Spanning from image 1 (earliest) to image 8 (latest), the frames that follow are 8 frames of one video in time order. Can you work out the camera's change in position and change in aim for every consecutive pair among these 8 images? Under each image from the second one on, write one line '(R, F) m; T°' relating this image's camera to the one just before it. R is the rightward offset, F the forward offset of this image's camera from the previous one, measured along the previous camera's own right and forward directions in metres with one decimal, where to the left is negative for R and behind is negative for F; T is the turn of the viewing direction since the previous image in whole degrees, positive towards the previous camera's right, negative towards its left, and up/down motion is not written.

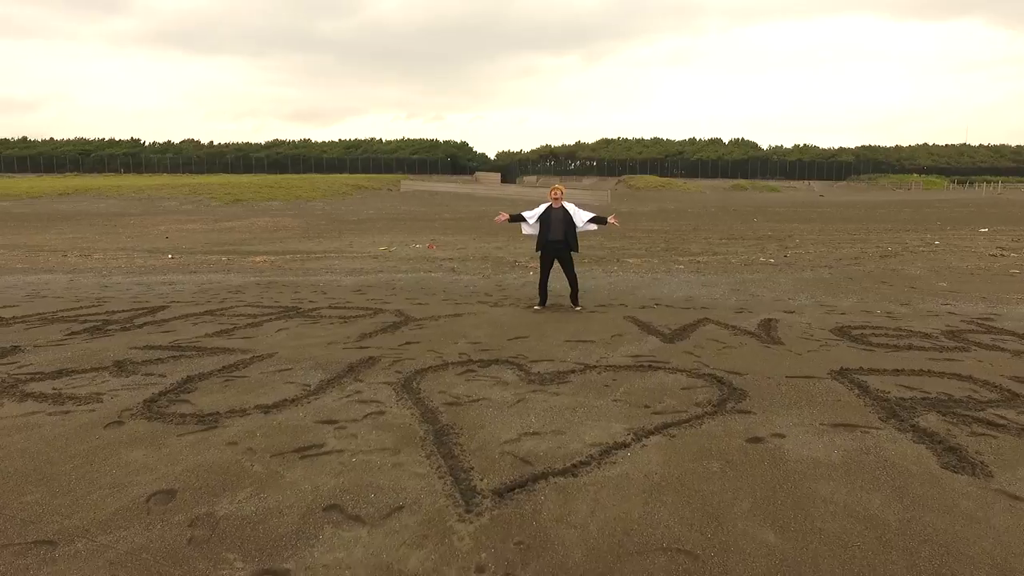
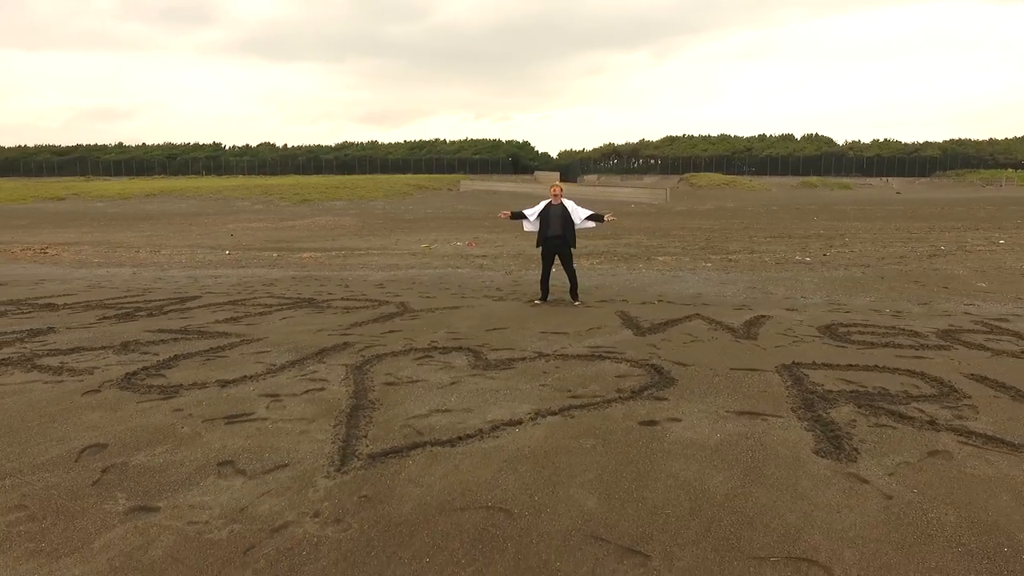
(+0.7, -0.2) m; -6°
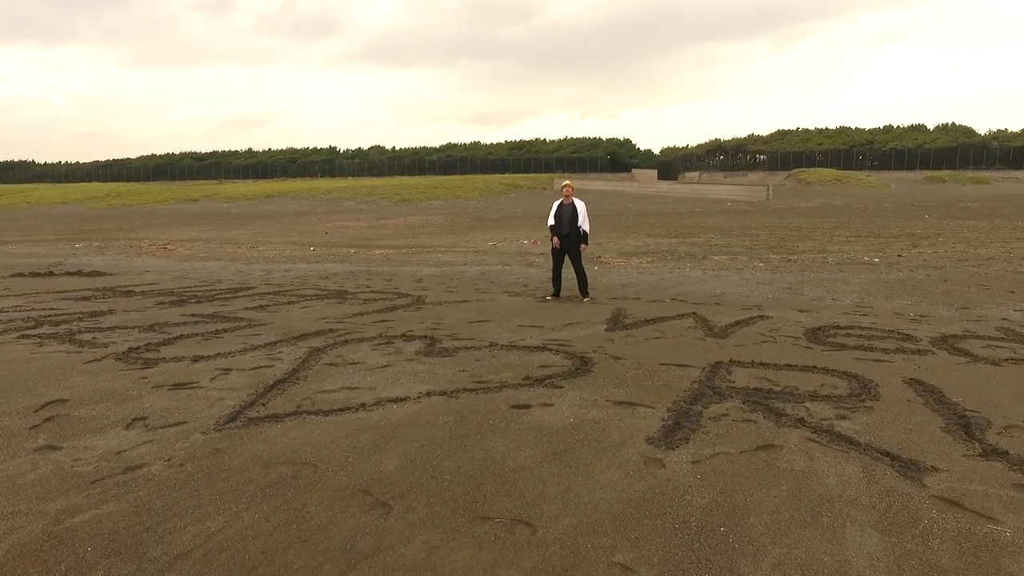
(+1.1, -0.2) m; -9°
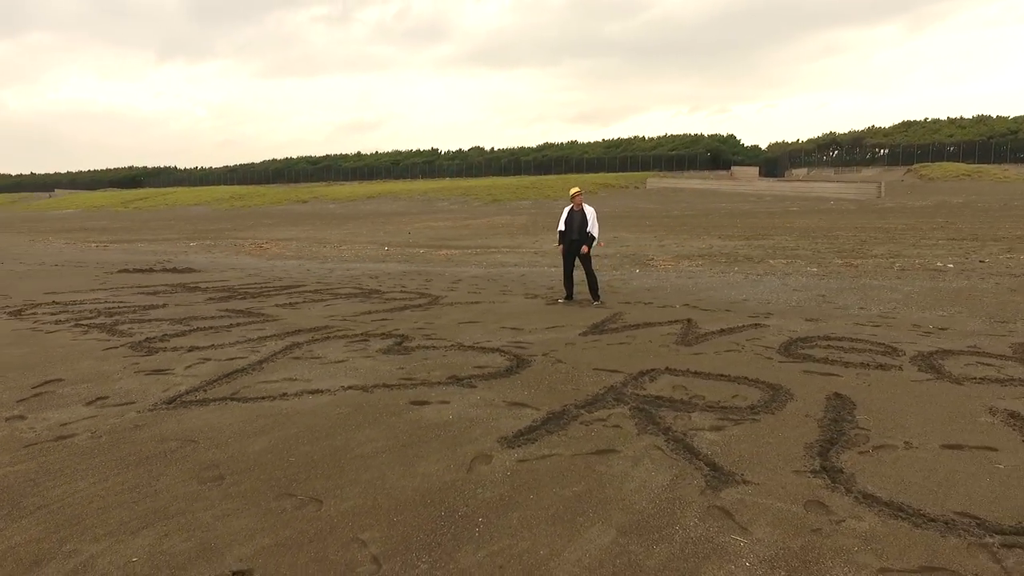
(+1.1, -0.1) m; -9°
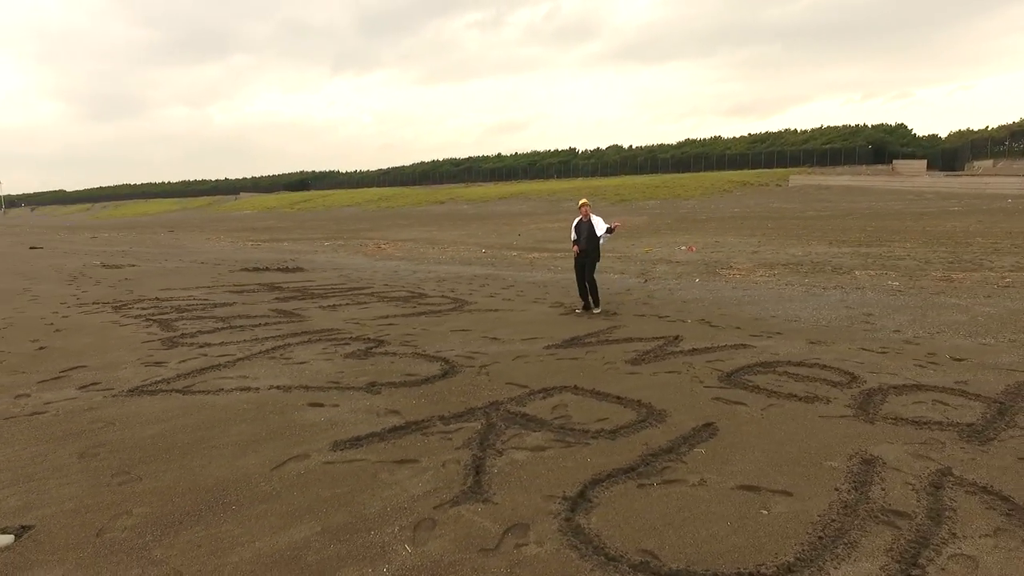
(+1.5, -0.1) m; -13°
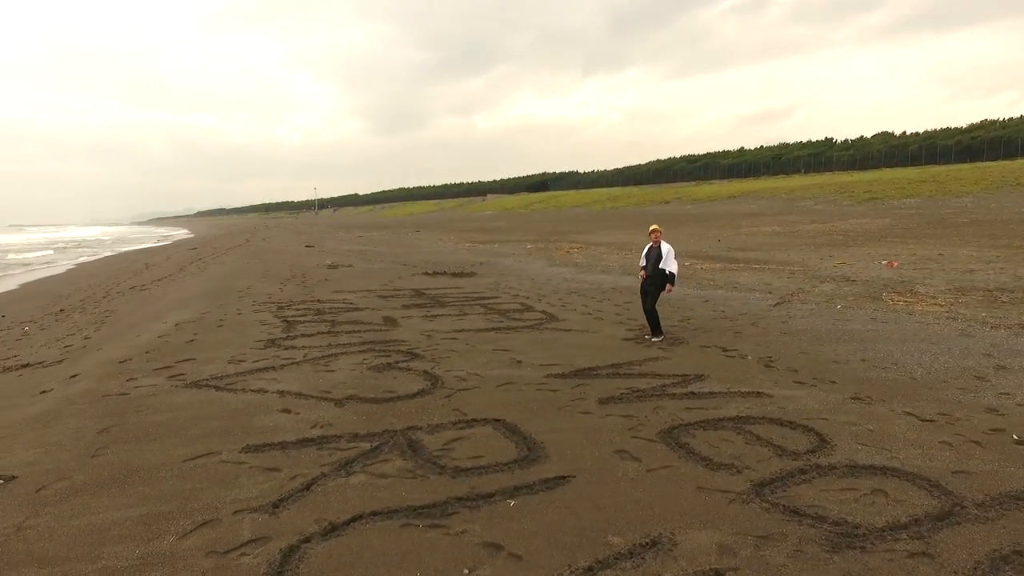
(+2.0, +0.1) m; -22°
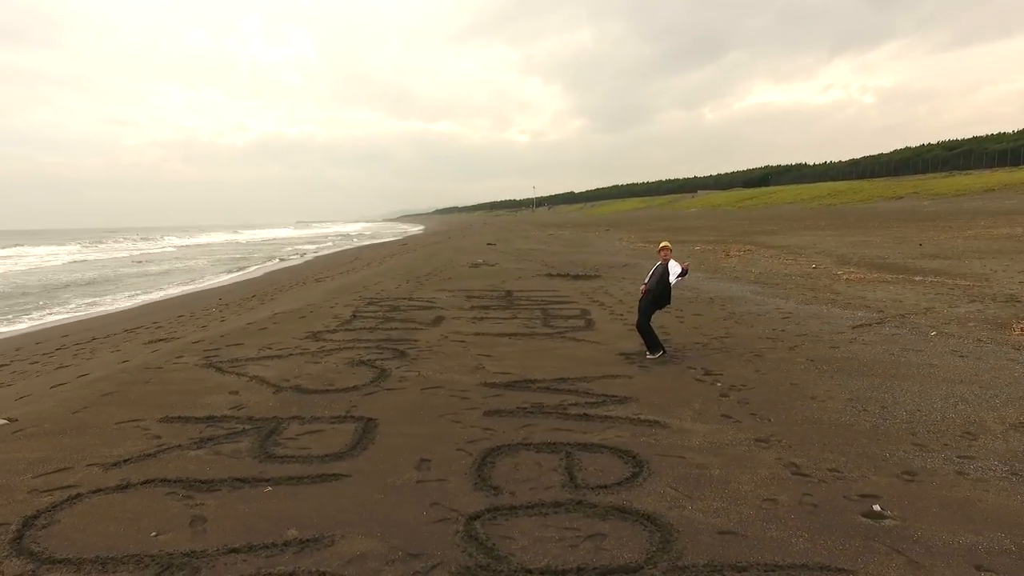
(+2.5, +0.2) m; -20°
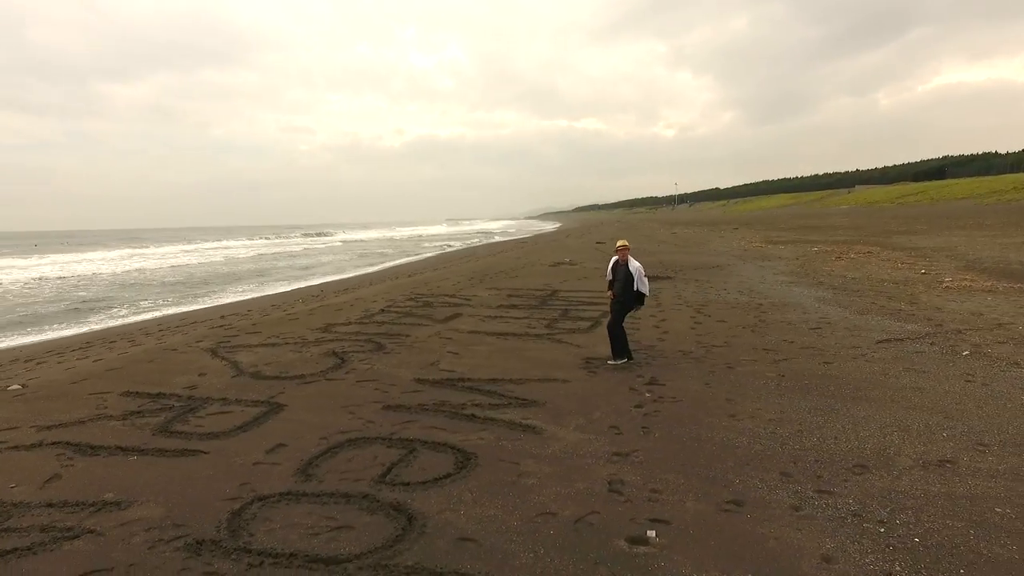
(+2.0, +0.1) m; -13°
